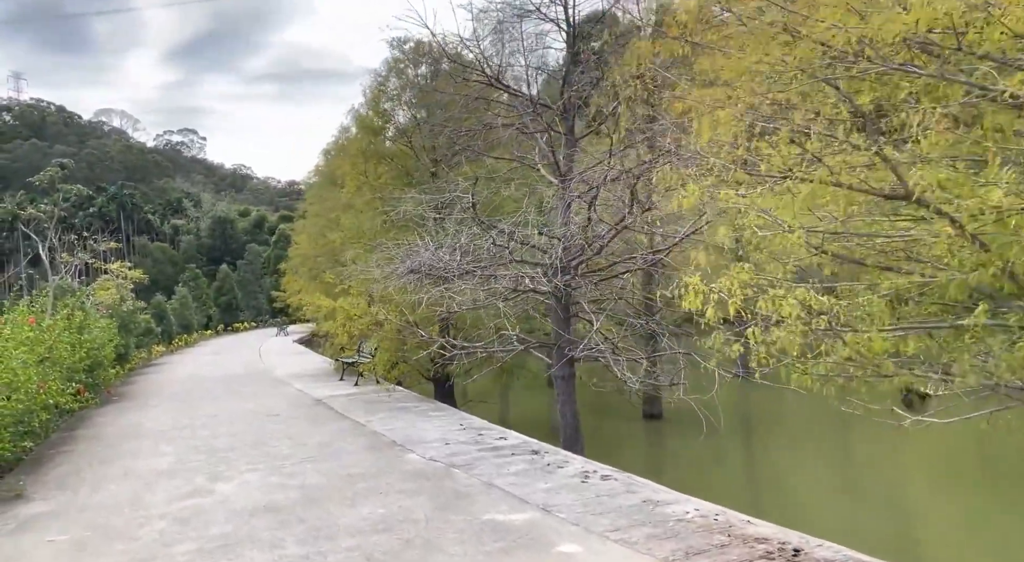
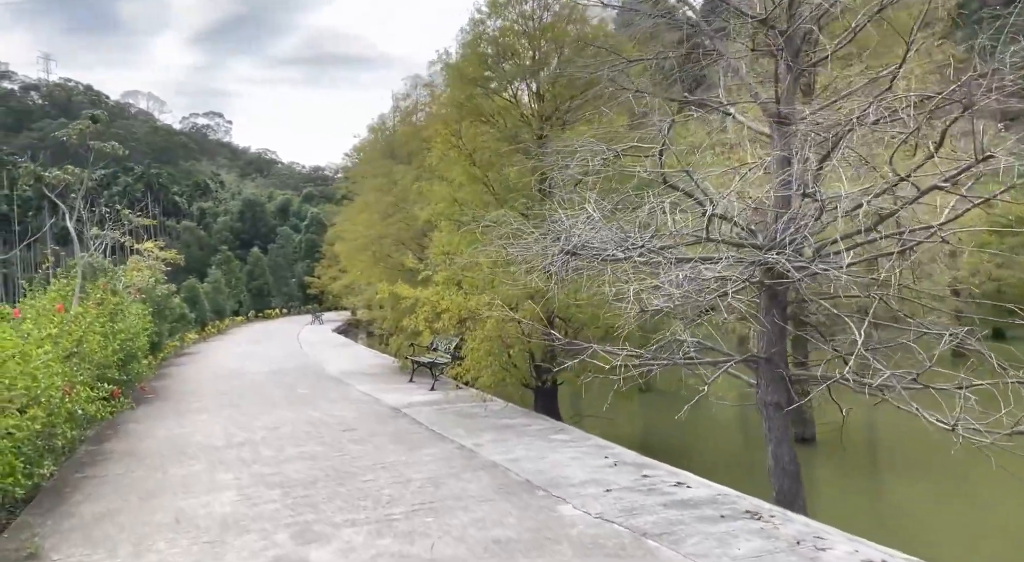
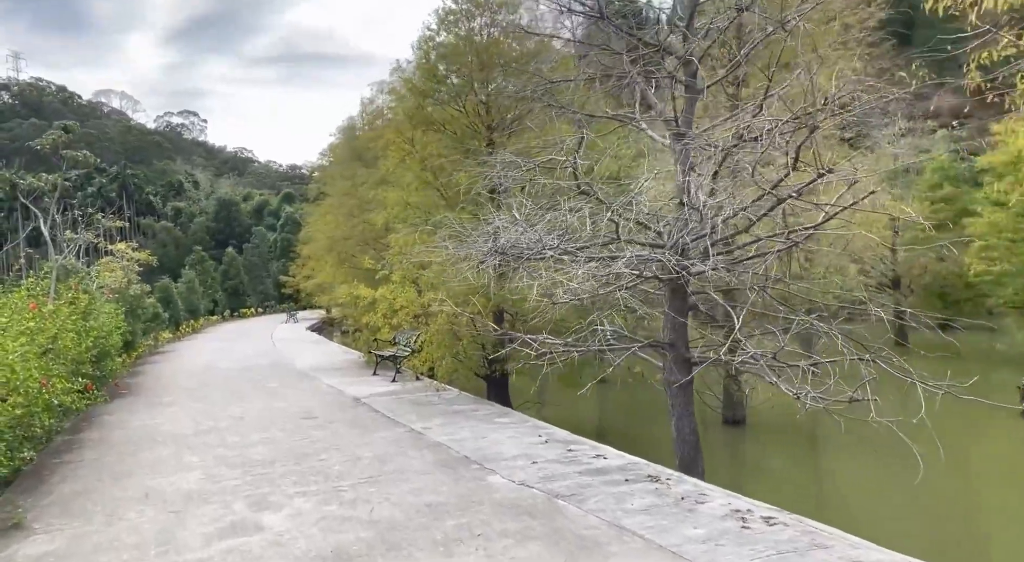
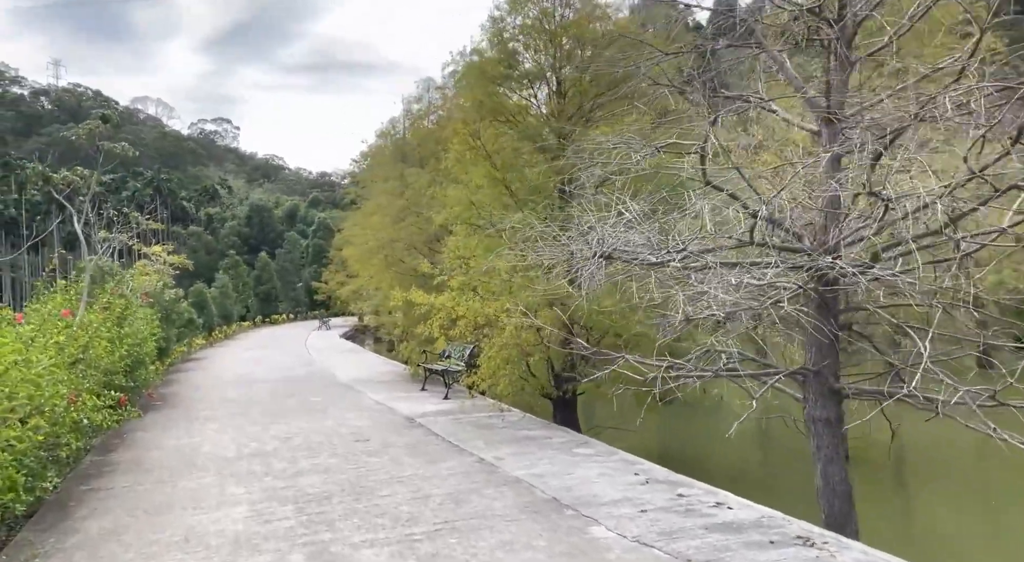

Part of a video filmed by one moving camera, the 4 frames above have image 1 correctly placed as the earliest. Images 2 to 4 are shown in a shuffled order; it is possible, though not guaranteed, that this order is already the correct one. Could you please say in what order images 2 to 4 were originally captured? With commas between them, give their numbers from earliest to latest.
3, 2, 4
